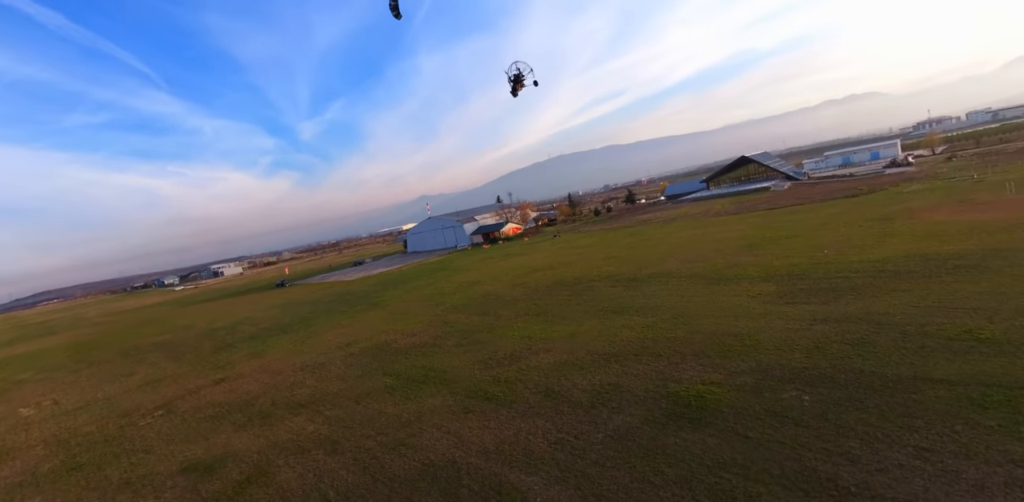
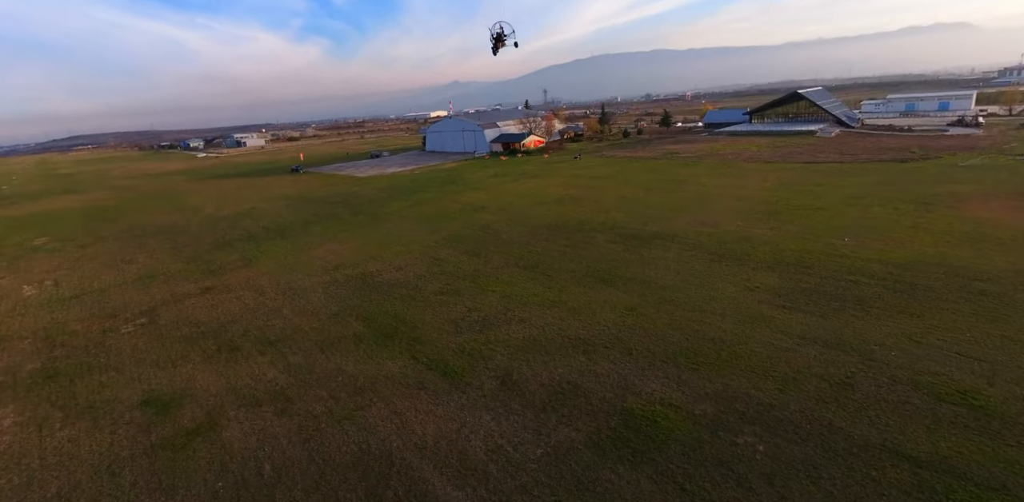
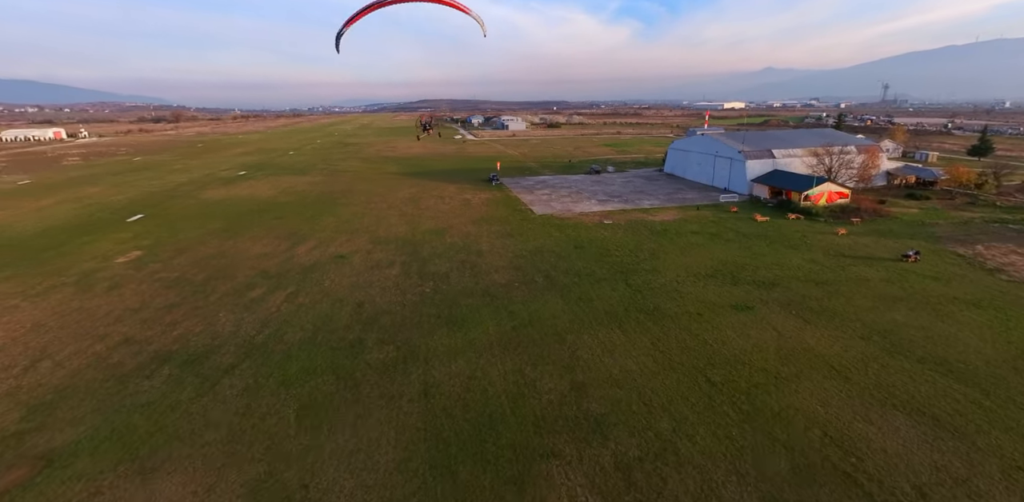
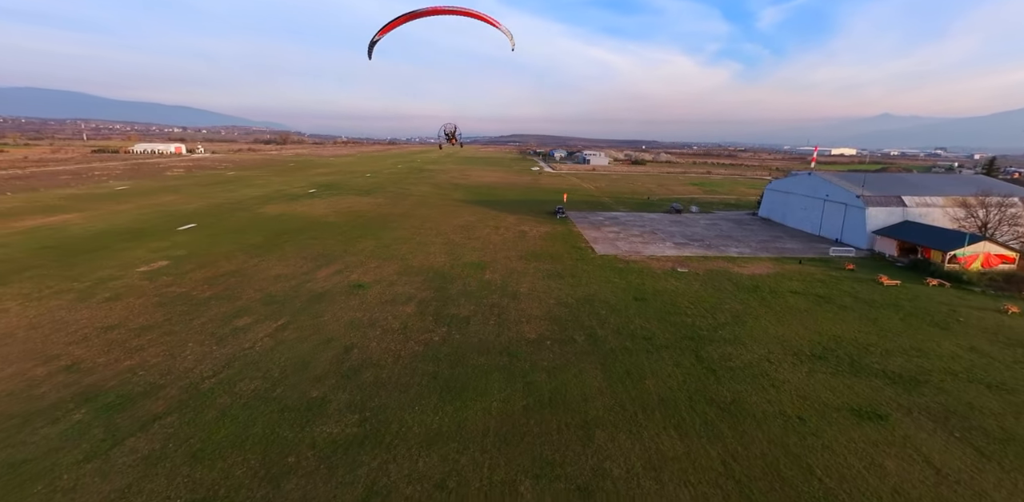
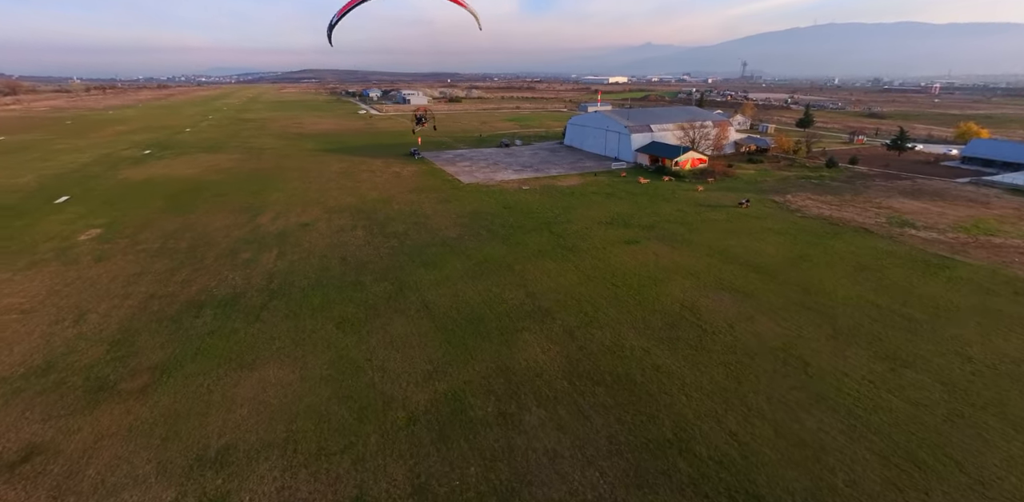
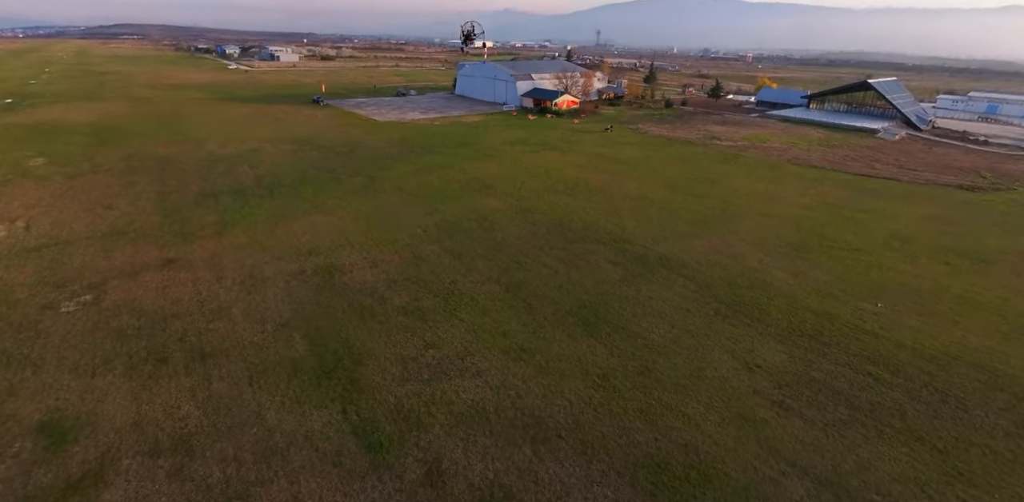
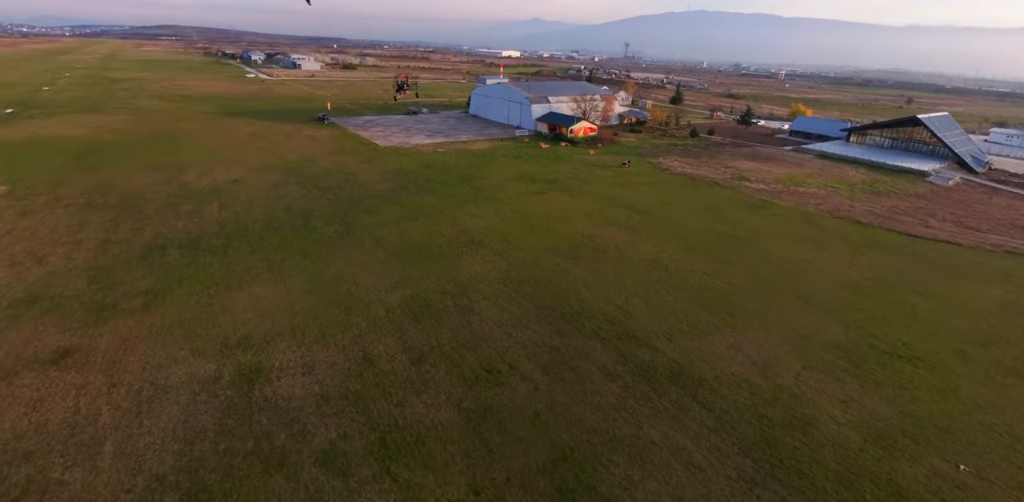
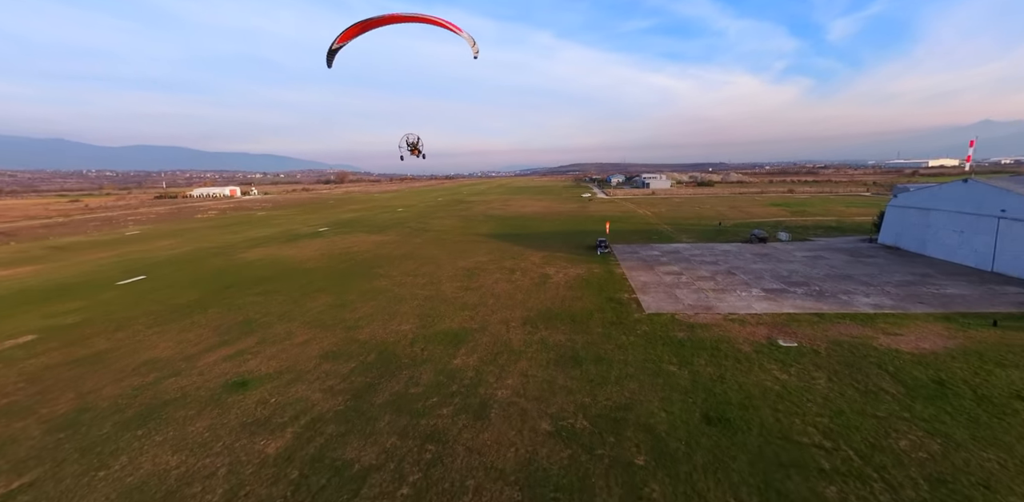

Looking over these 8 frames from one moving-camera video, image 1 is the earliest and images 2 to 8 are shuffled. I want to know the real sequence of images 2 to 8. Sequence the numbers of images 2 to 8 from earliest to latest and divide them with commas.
2, 6, 7, 5, 3, 4, 8
